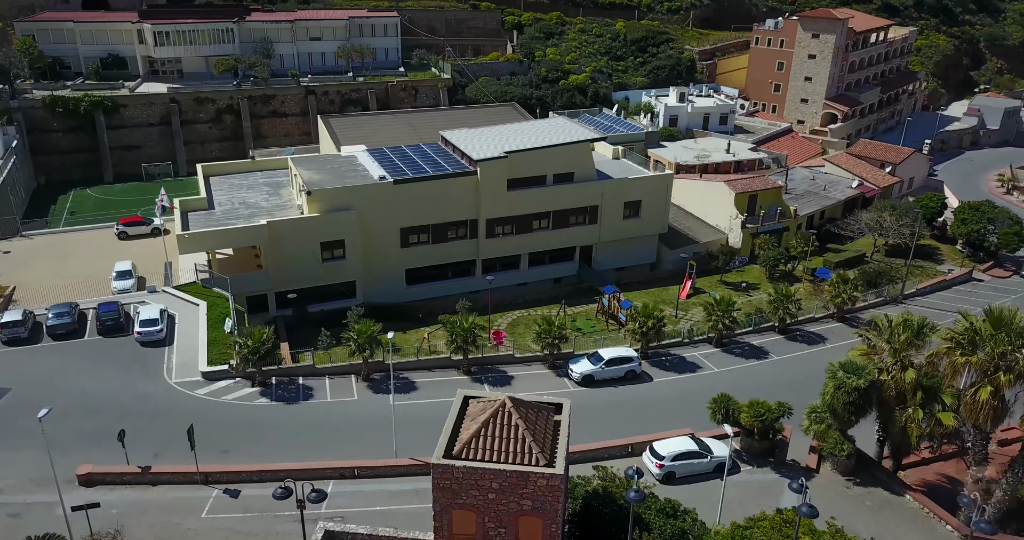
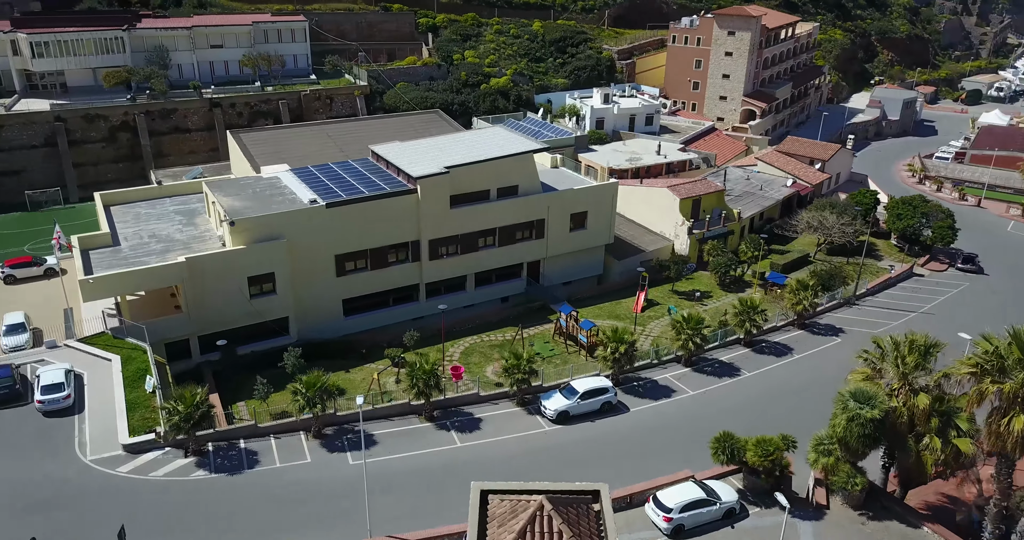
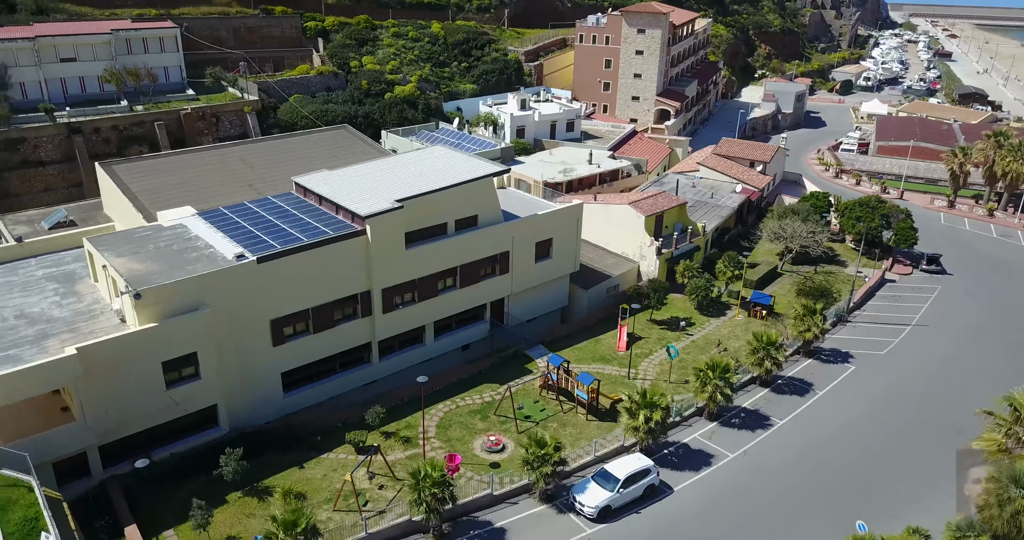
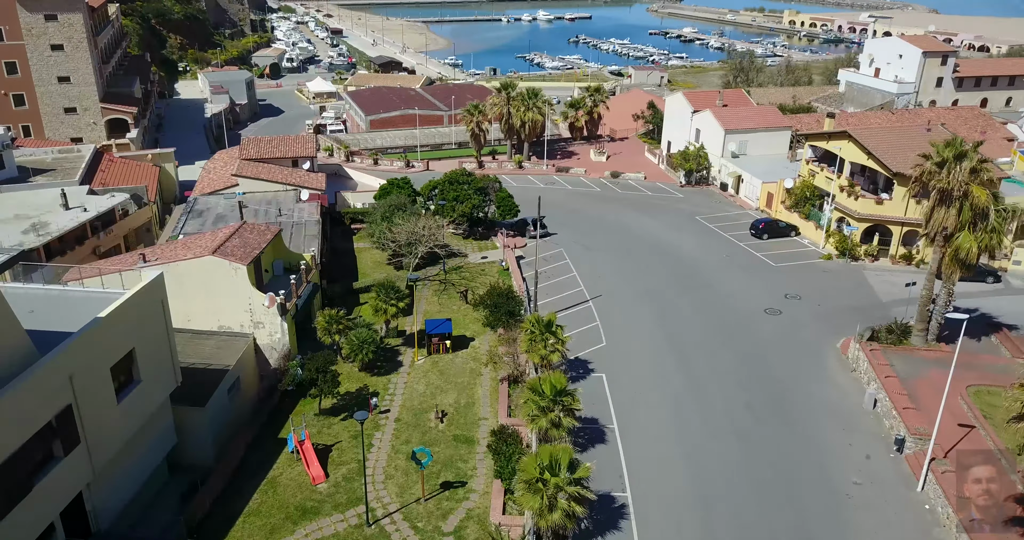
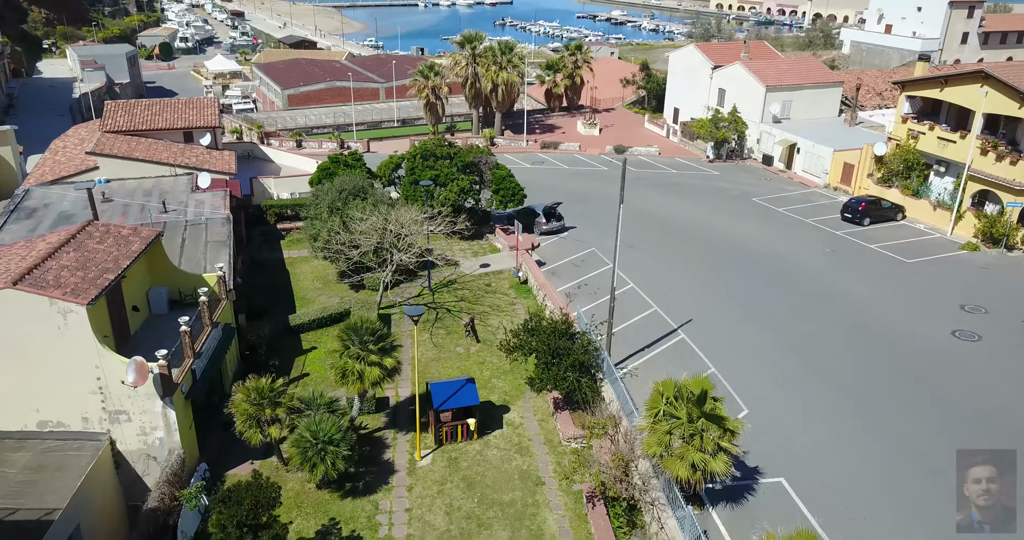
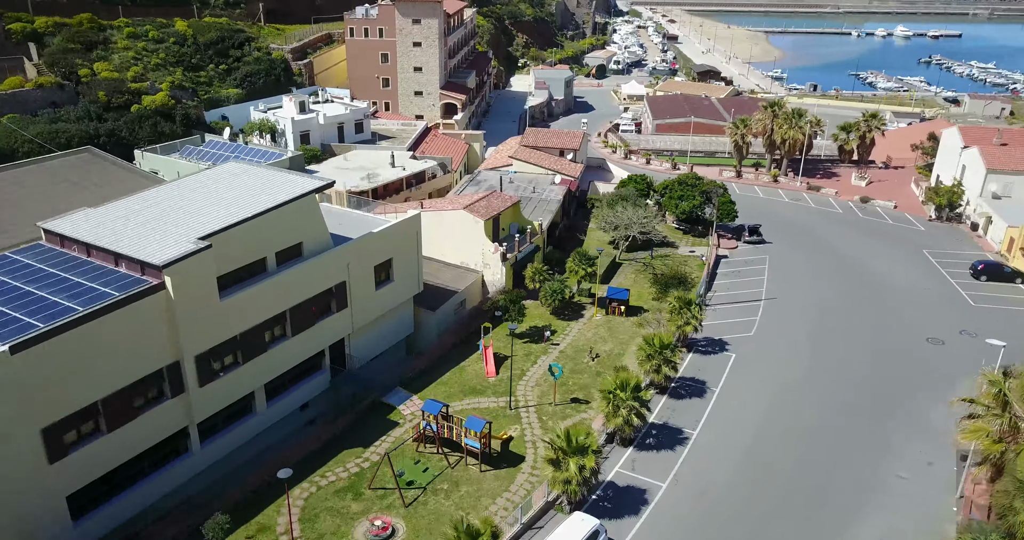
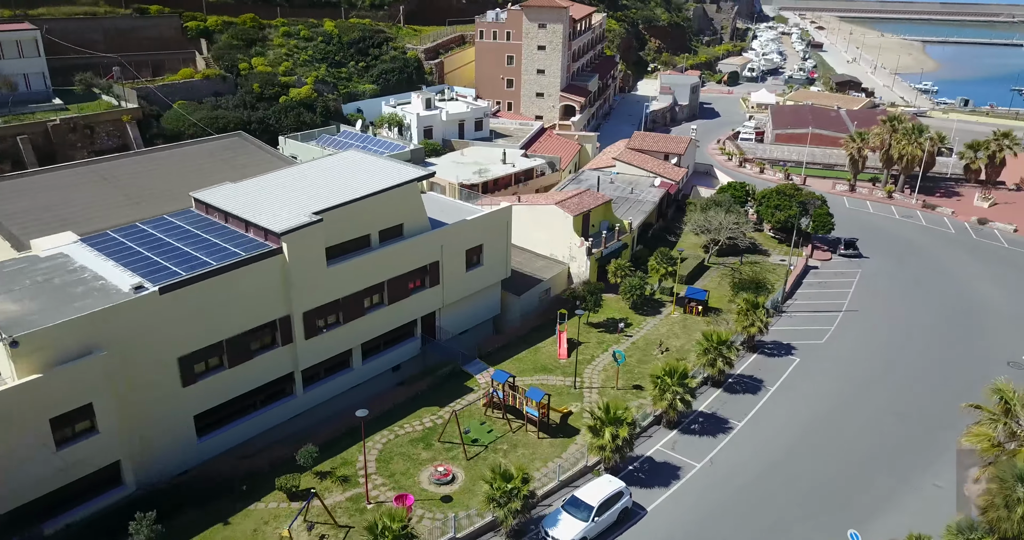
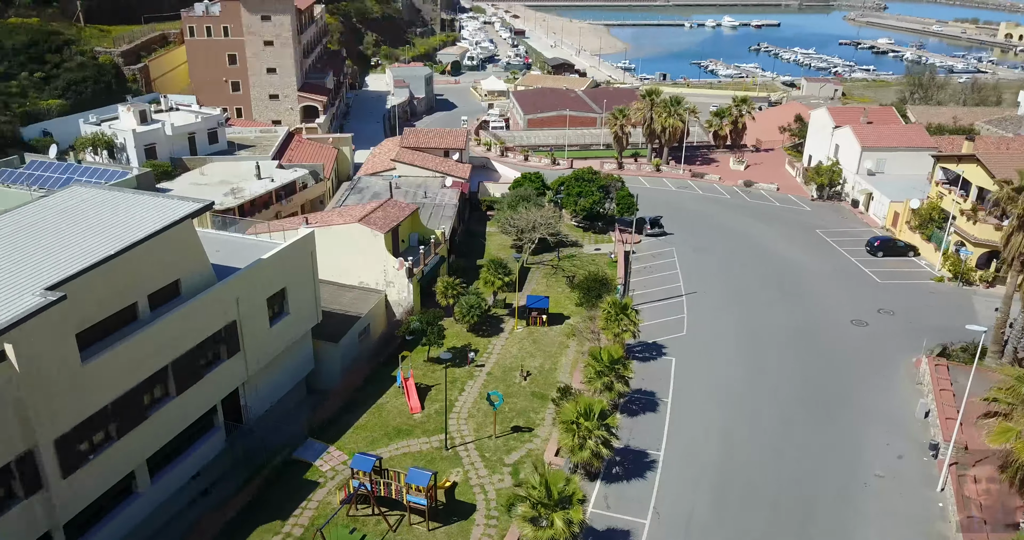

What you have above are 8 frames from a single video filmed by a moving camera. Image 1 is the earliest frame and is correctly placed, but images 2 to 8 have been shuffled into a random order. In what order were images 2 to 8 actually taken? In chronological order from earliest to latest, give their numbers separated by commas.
2, 3, 7, 6, 8, 4, 5
